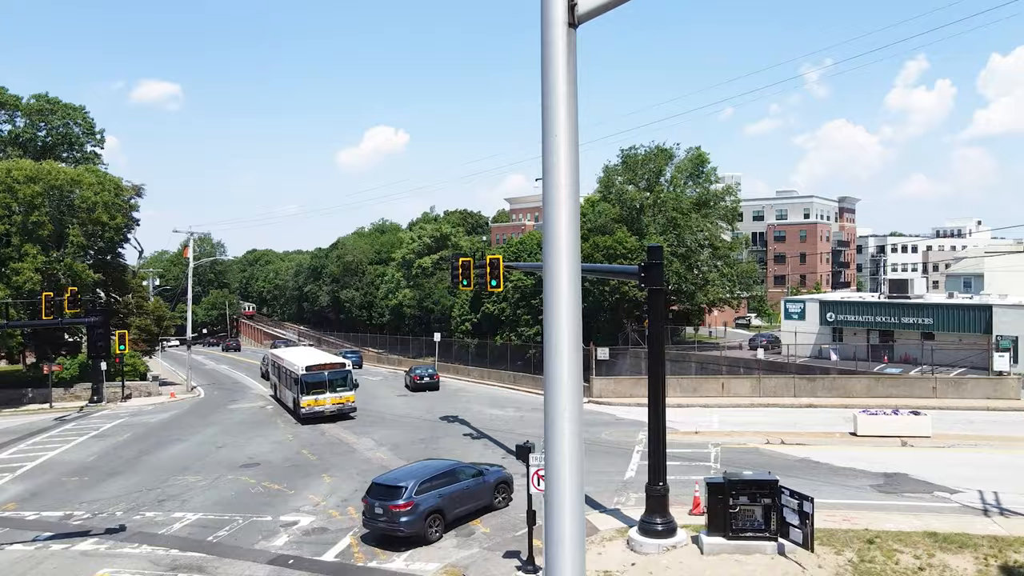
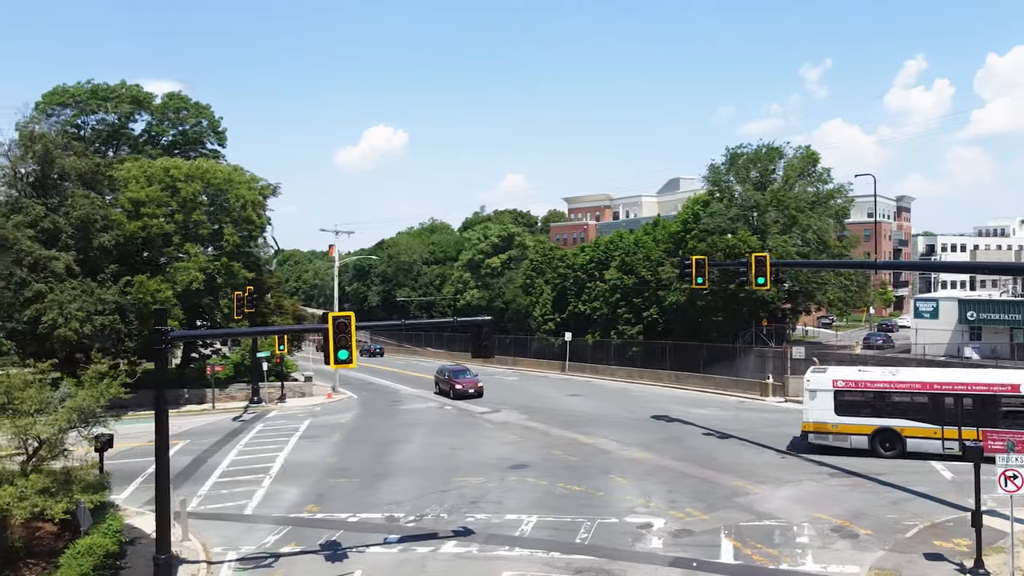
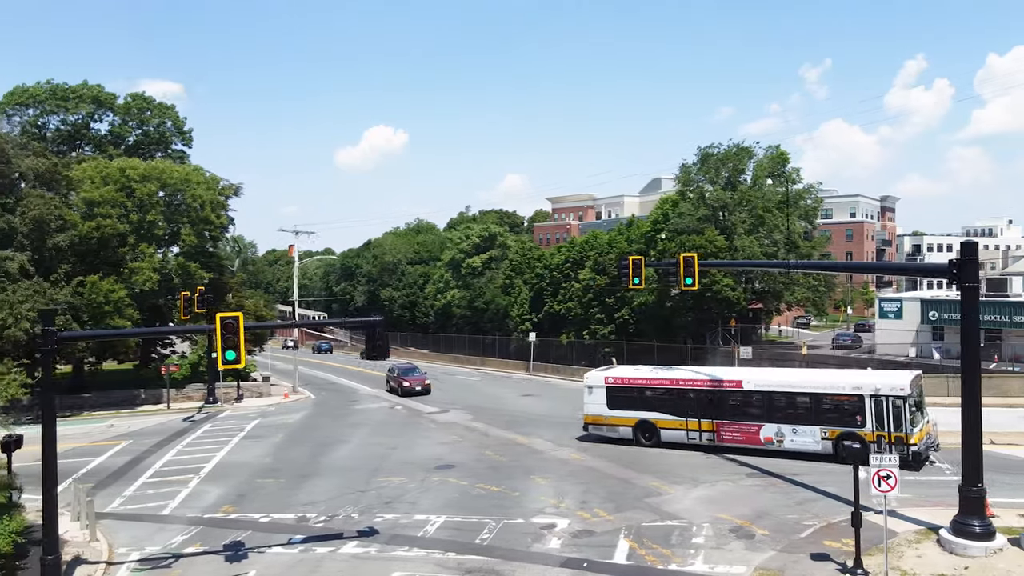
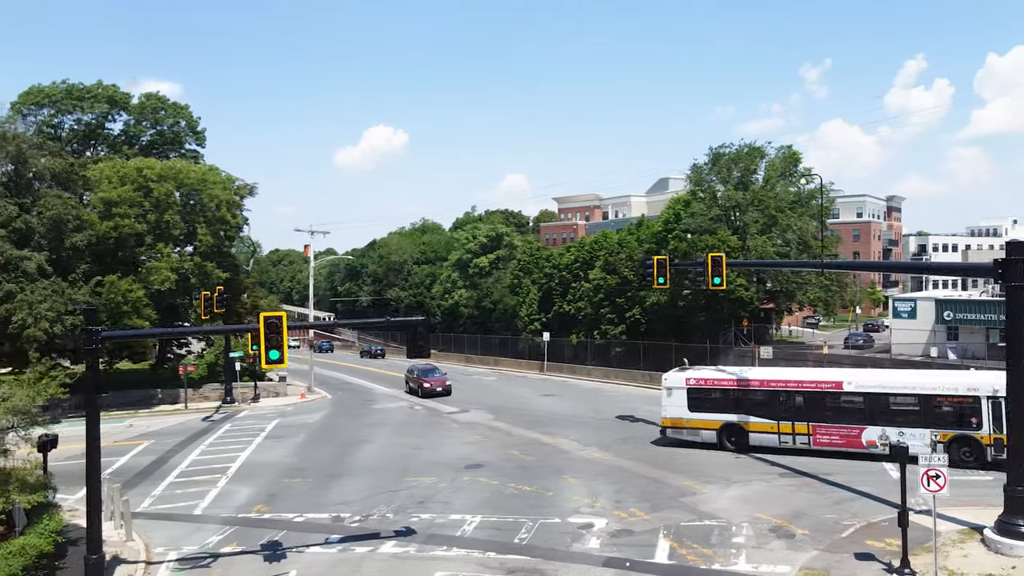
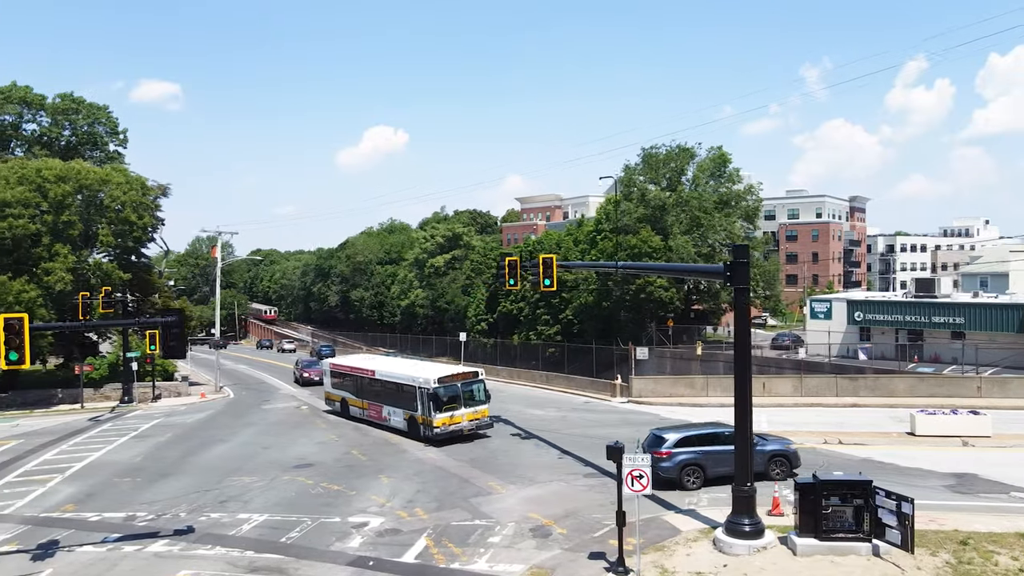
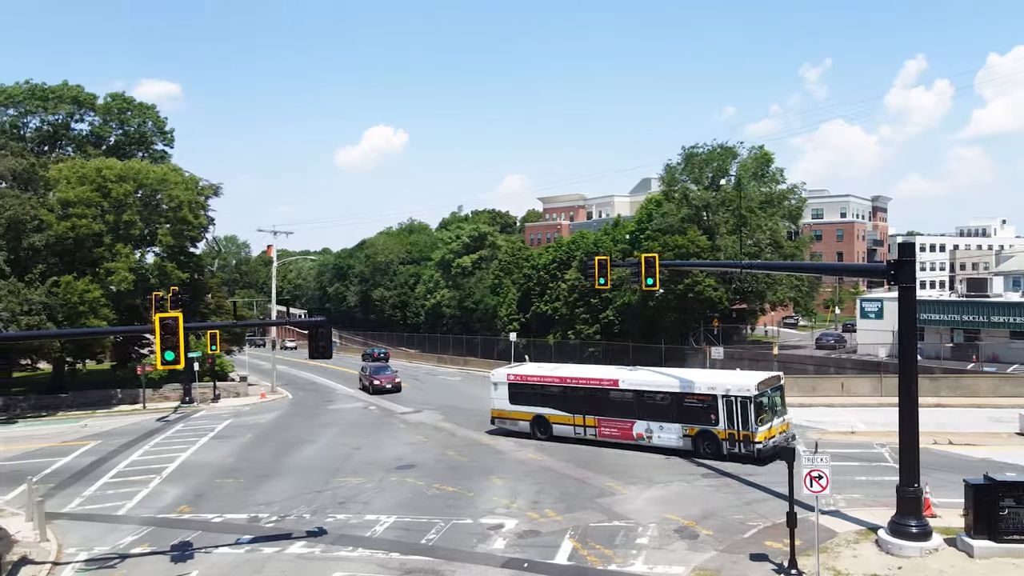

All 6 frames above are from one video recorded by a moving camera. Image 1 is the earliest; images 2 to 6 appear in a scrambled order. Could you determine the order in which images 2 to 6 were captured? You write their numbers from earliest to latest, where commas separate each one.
5, 6, 3, 4, 2
